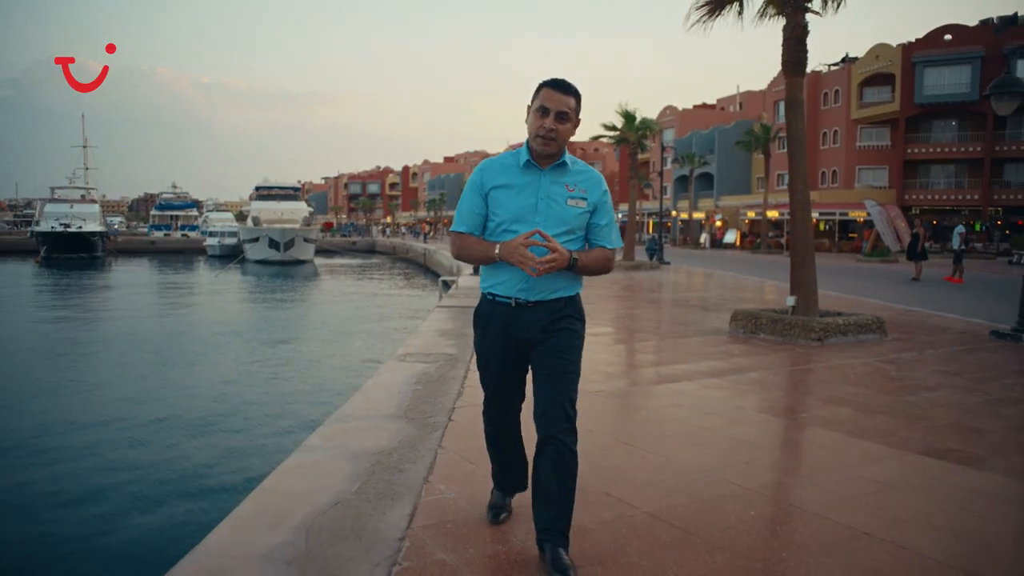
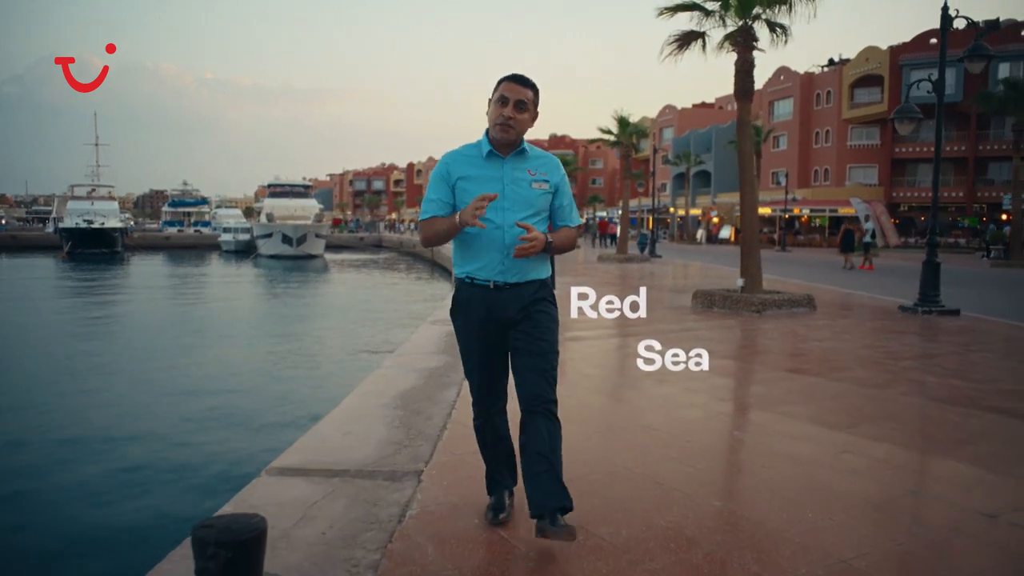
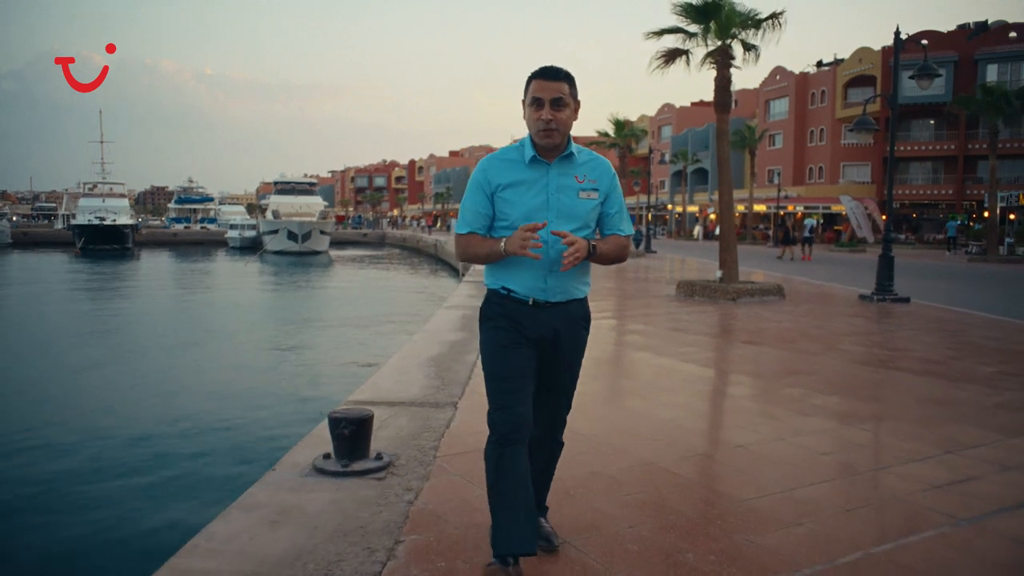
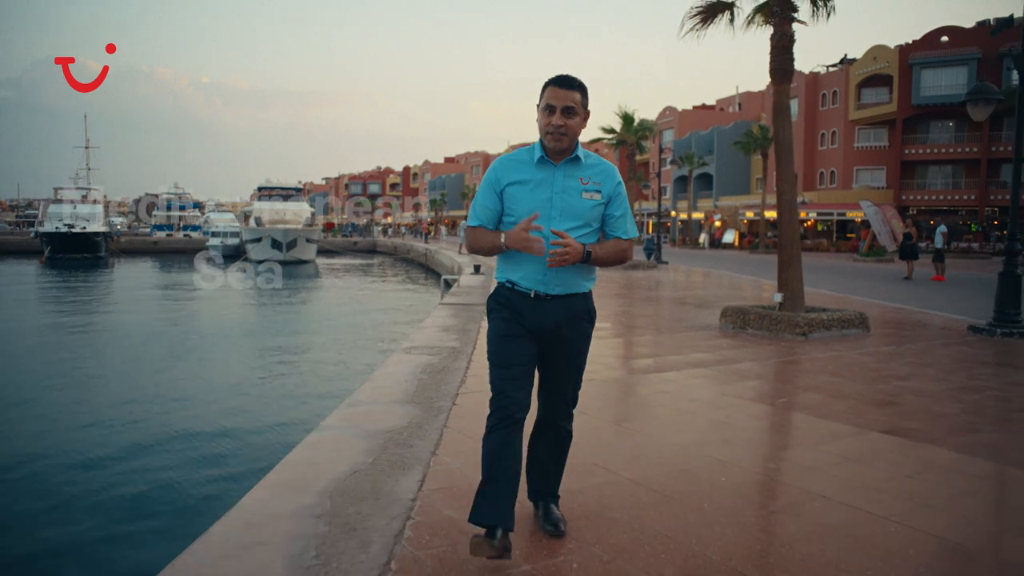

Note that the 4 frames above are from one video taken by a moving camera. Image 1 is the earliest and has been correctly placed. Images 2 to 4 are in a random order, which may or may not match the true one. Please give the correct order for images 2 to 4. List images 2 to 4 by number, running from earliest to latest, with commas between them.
4, 2, 3
